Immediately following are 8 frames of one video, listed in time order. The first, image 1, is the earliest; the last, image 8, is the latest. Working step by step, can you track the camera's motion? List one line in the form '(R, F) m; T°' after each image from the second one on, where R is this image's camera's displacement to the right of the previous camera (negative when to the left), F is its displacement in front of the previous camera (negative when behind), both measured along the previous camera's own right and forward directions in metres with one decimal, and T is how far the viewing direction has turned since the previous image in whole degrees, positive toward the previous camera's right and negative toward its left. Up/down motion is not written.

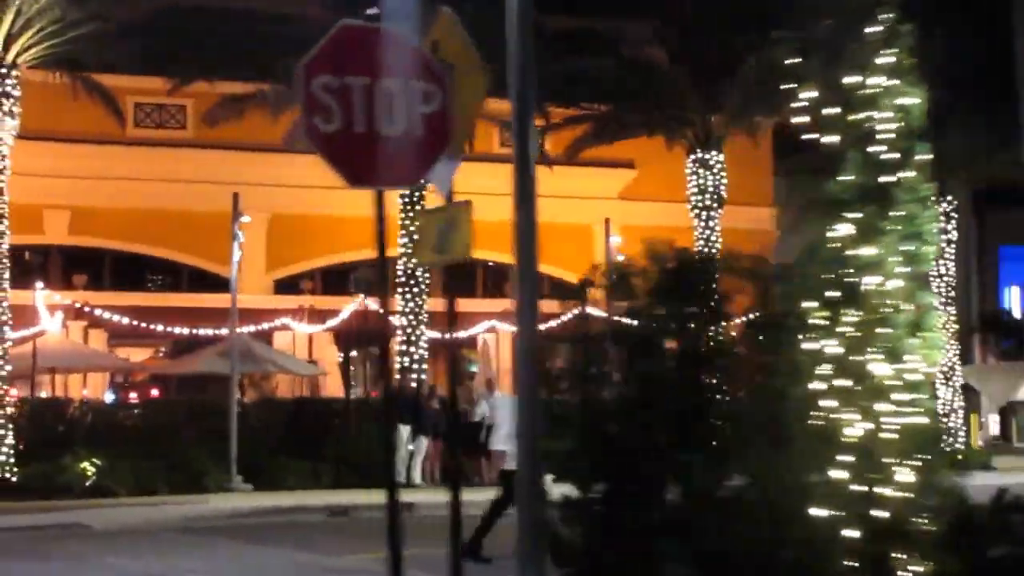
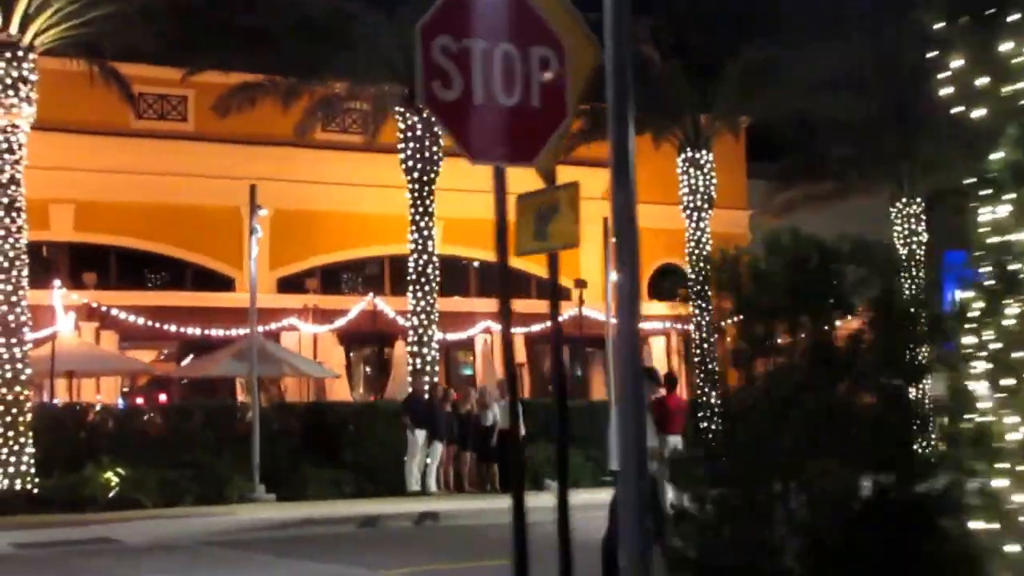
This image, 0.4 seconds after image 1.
(-0.9, -0.2) m; +2°
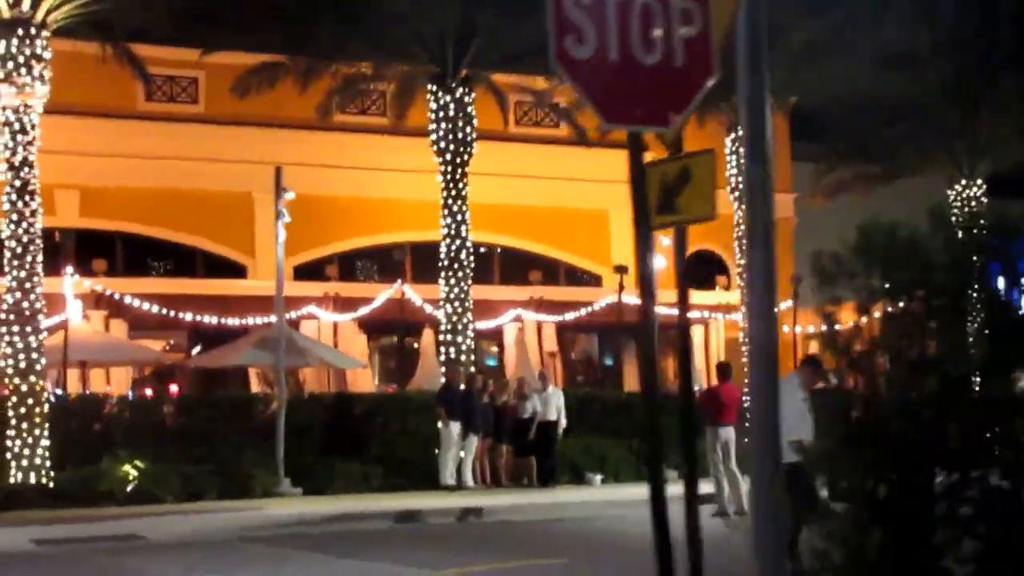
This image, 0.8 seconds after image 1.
(-0.8, +0.9) m; +1°
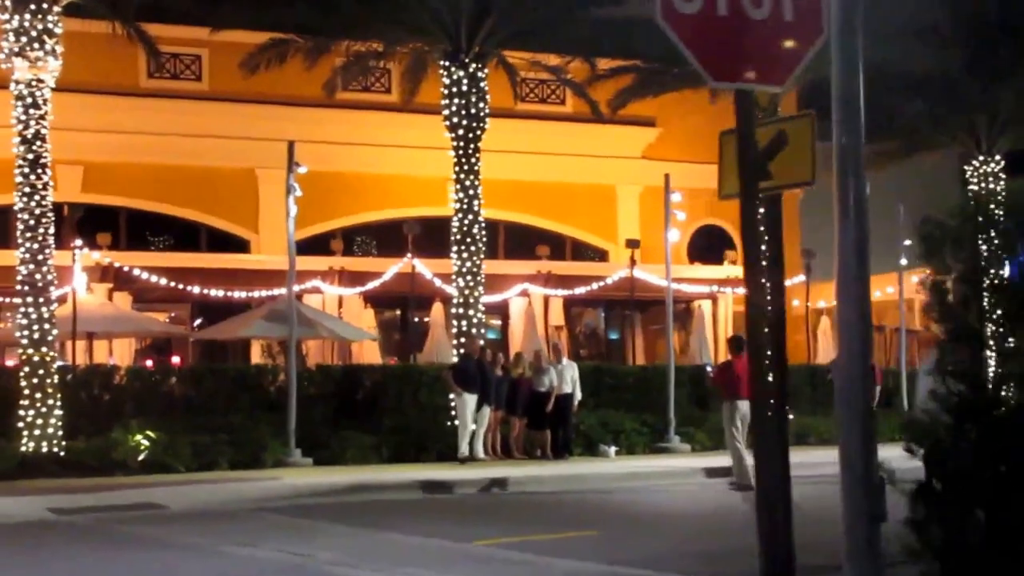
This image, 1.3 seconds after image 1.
(-0.5, 0.0) m; +1°
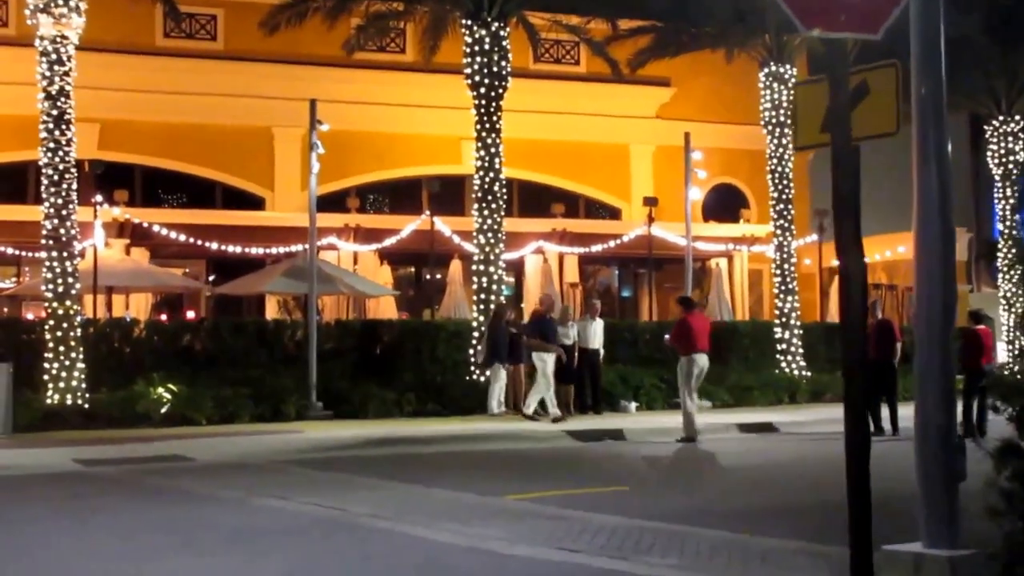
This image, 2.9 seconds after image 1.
(-0.4, -0.1) m; 0°
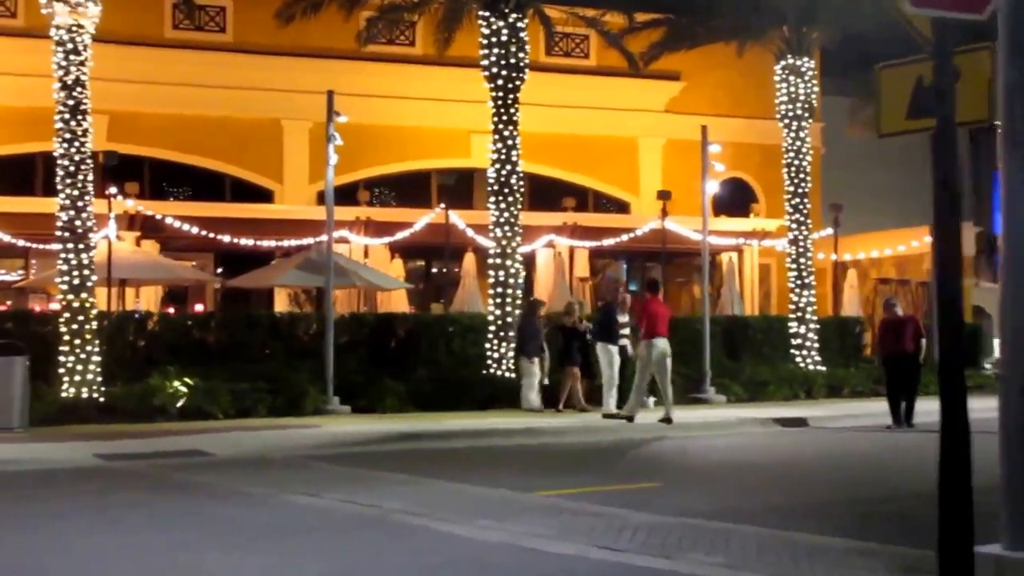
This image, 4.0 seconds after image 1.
(-0.5, +0.1) m; 0°
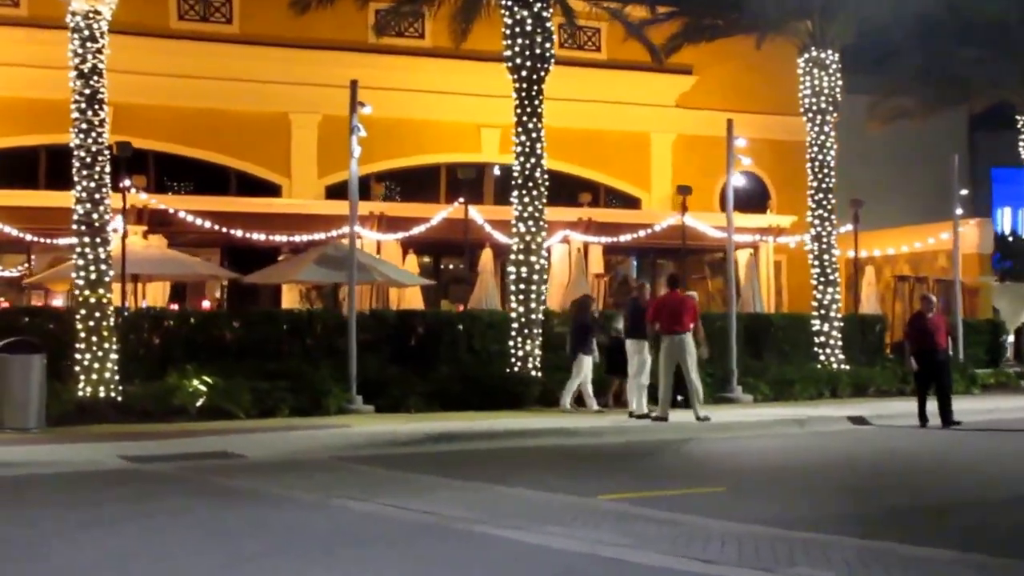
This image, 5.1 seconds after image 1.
(-0.8, +0.4) m; +1°
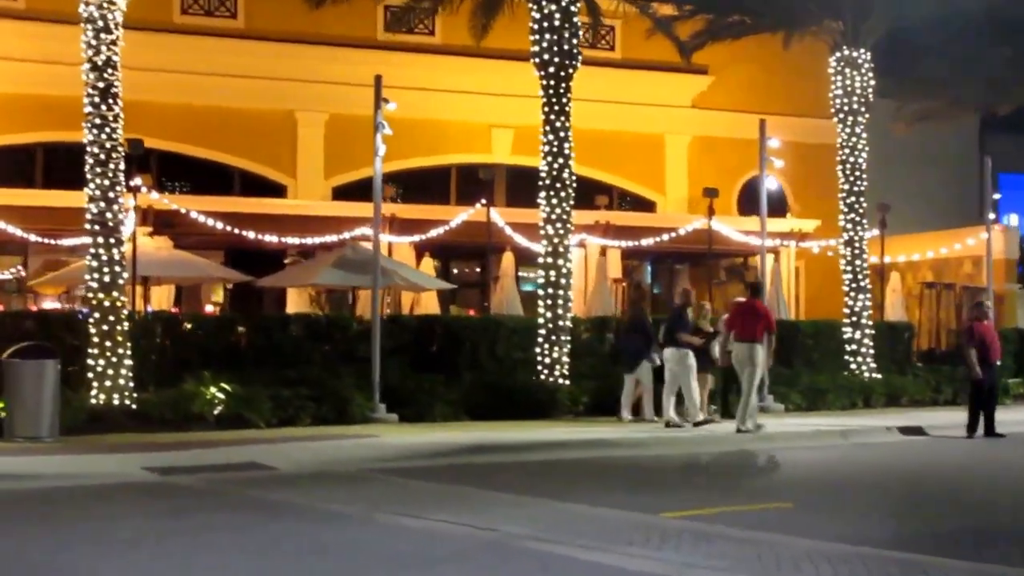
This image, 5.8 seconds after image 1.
(-0.8, +0.8) m; +1°
